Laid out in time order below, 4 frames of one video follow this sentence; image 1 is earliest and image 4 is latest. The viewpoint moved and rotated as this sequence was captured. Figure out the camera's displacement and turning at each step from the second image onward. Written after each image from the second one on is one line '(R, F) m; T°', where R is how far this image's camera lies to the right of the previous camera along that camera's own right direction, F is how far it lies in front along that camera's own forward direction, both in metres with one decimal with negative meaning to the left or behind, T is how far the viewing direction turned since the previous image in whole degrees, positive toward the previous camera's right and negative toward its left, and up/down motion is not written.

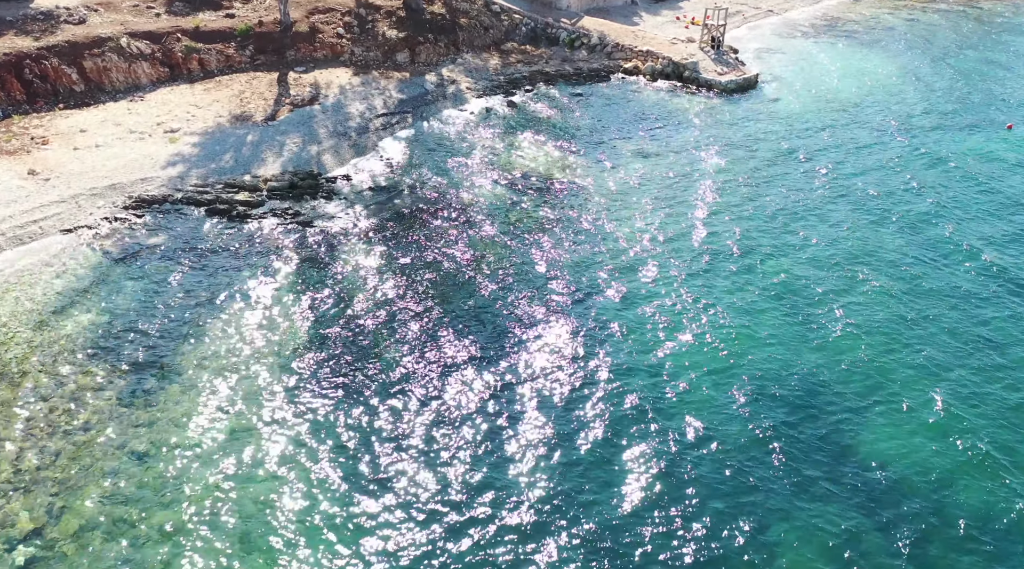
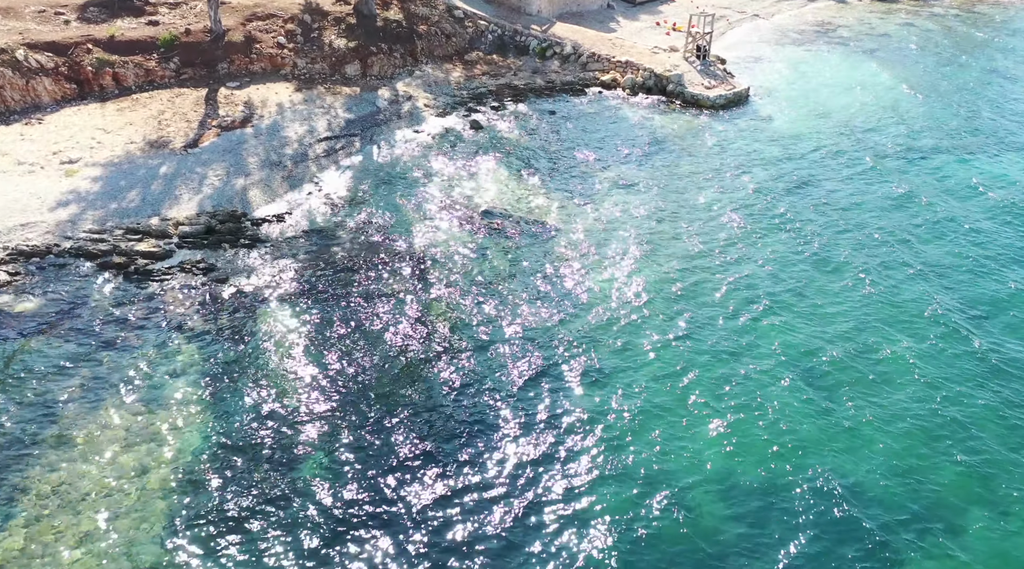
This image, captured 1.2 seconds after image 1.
(+0.5, +4.6) m; +2°
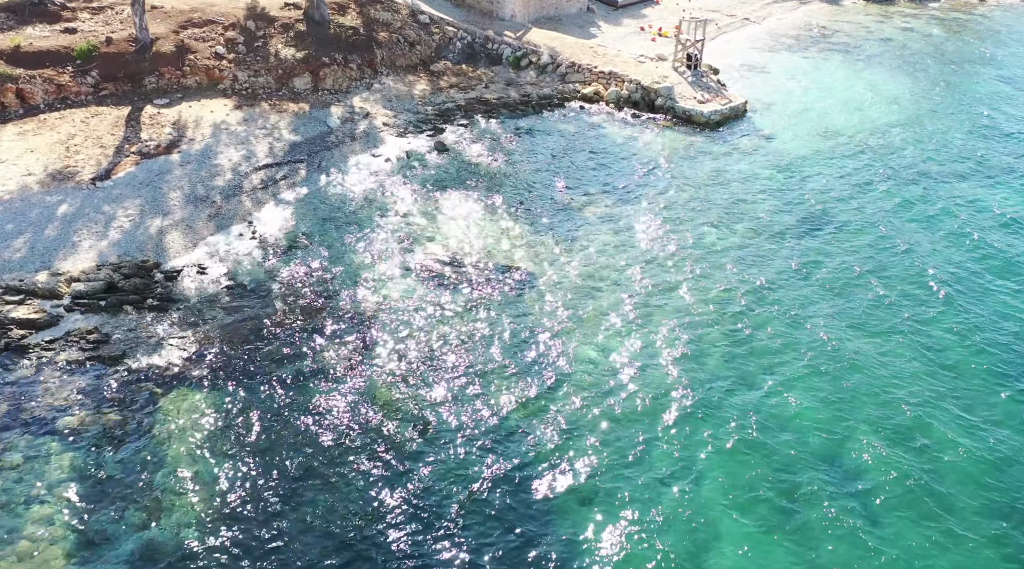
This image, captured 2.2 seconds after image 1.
(+0.3, +4.2) m; +2°
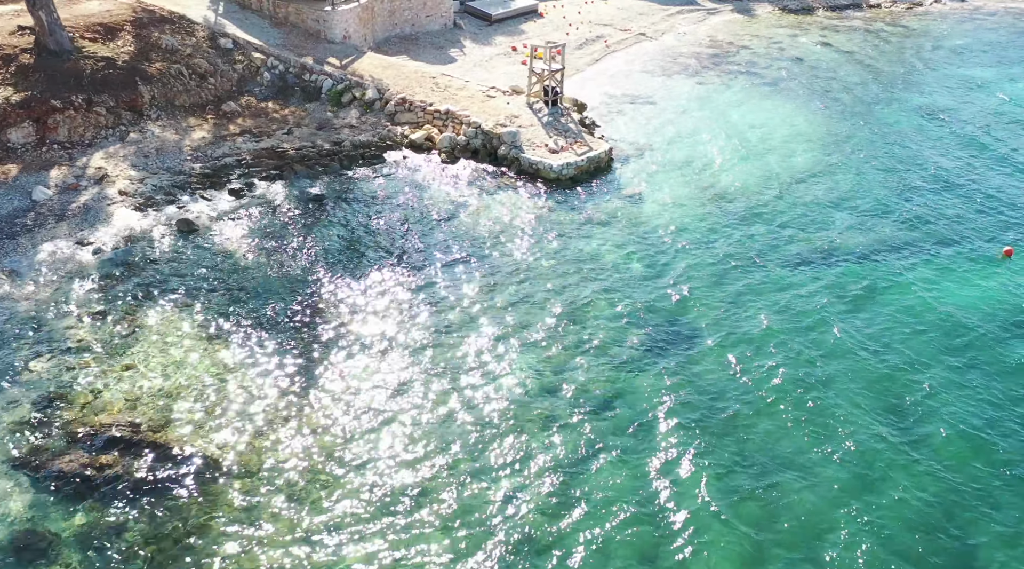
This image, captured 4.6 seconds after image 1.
(+5.7, +7.8) m; +3°
